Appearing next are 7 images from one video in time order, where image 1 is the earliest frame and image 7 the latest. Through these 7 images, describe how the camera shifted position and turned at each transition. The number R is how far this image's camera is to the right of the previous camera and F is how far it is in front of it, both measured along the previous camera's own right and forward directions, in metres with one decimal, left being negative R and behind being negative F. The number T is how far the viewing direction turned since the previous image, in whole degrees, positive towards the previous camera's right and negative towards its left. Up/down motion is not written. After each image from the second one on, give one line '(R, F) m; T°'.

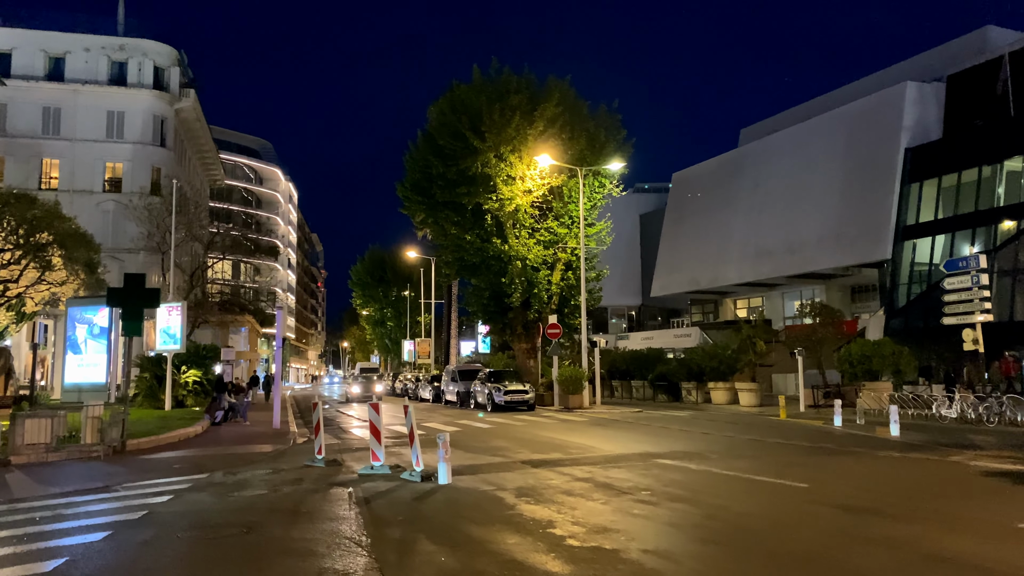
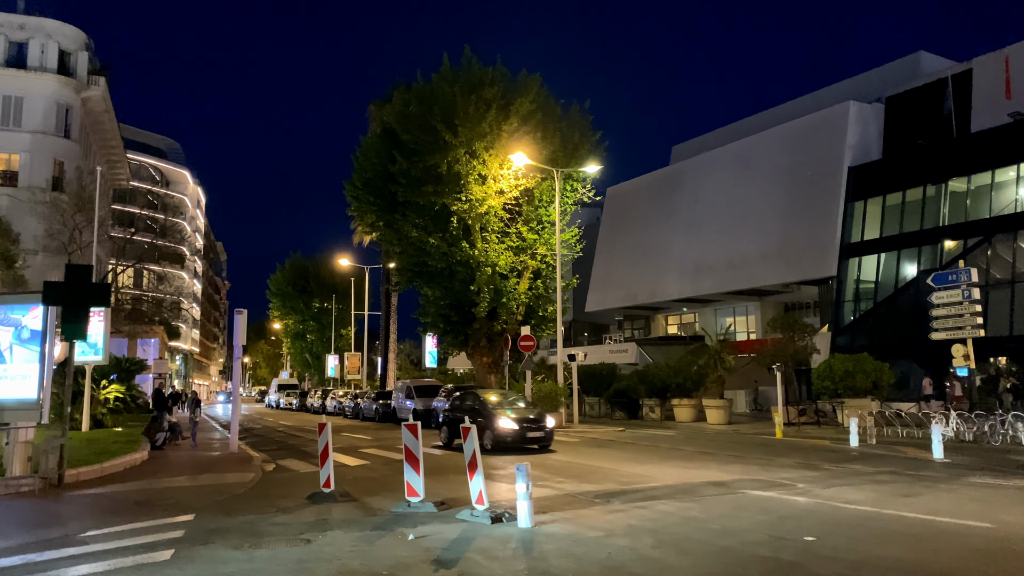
(-2.3, +2.4) m; +7°
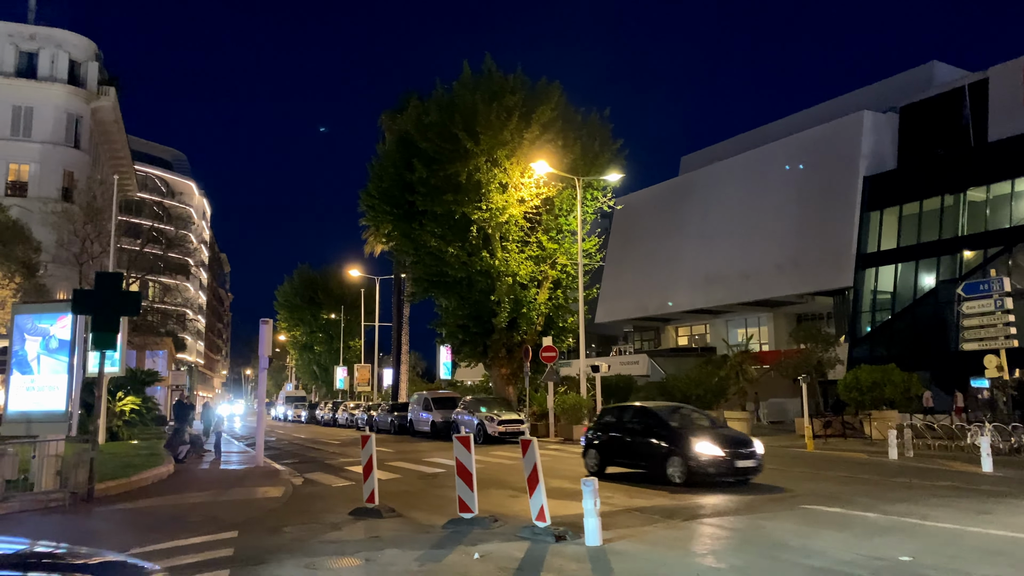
(-0.7, +0.4) m; 0°
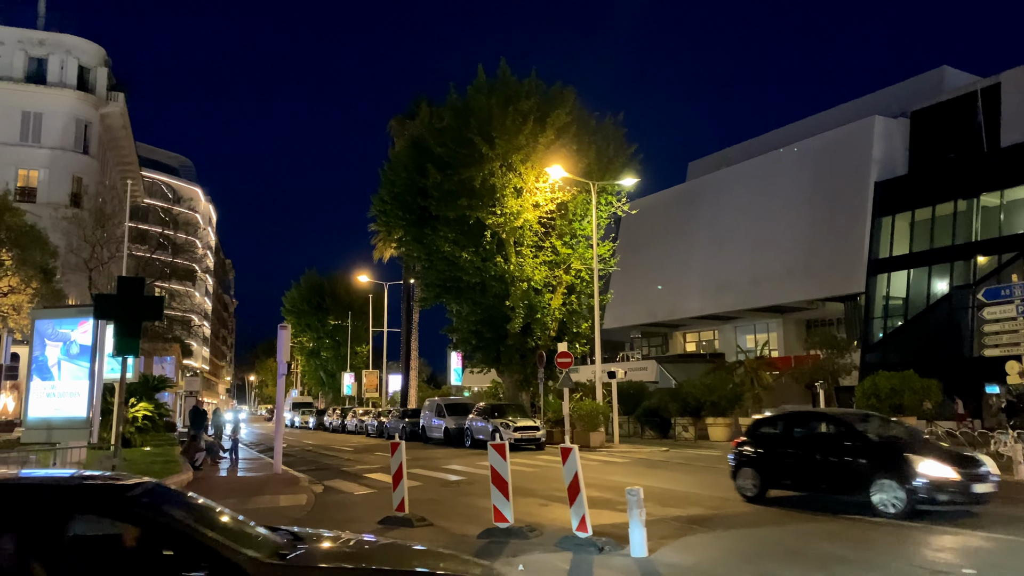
(-0.4, +0.2) m; 0°
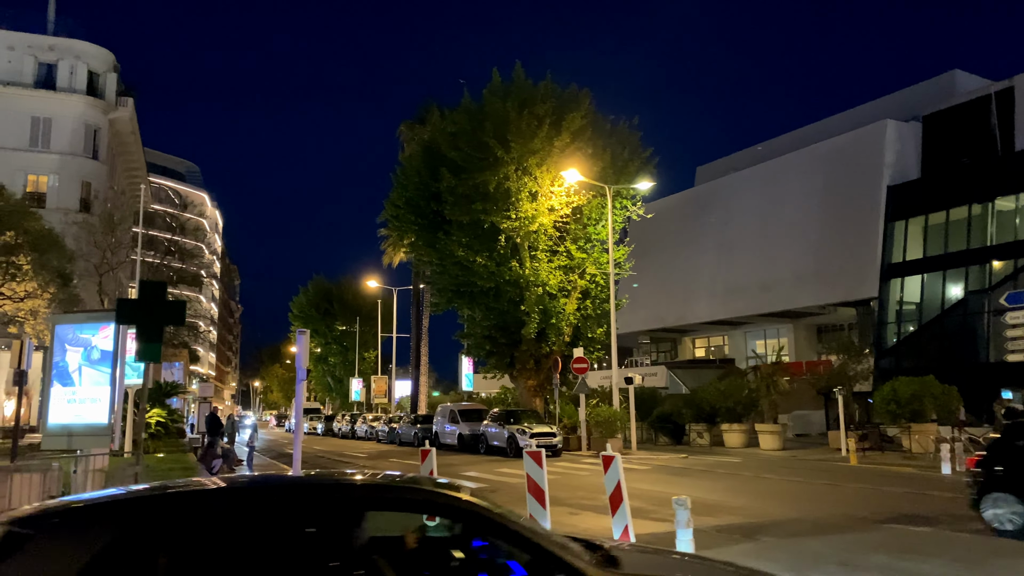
(-0.4, +0.2) m; 0°
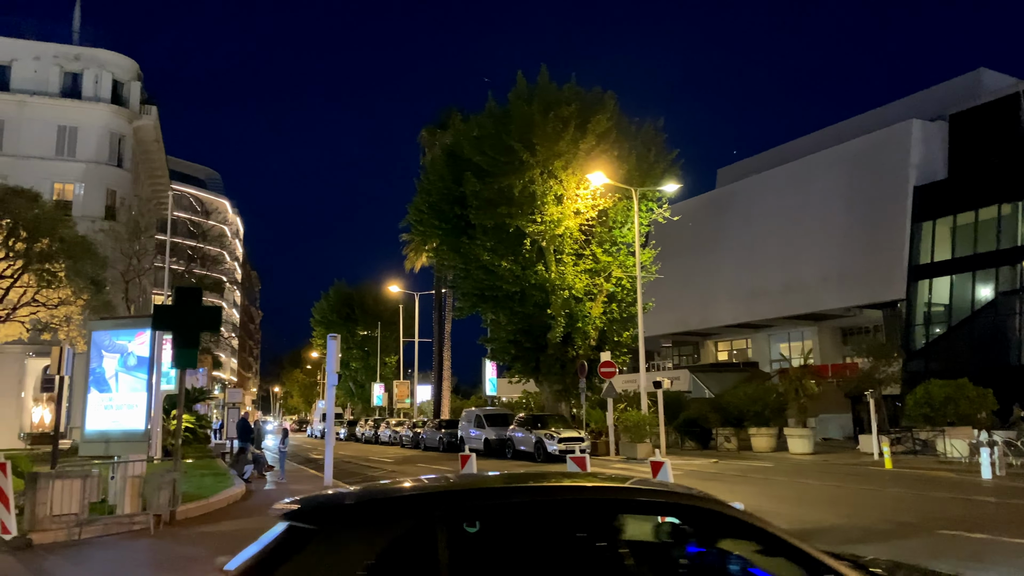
(-0.3, +0.1) m; -1°
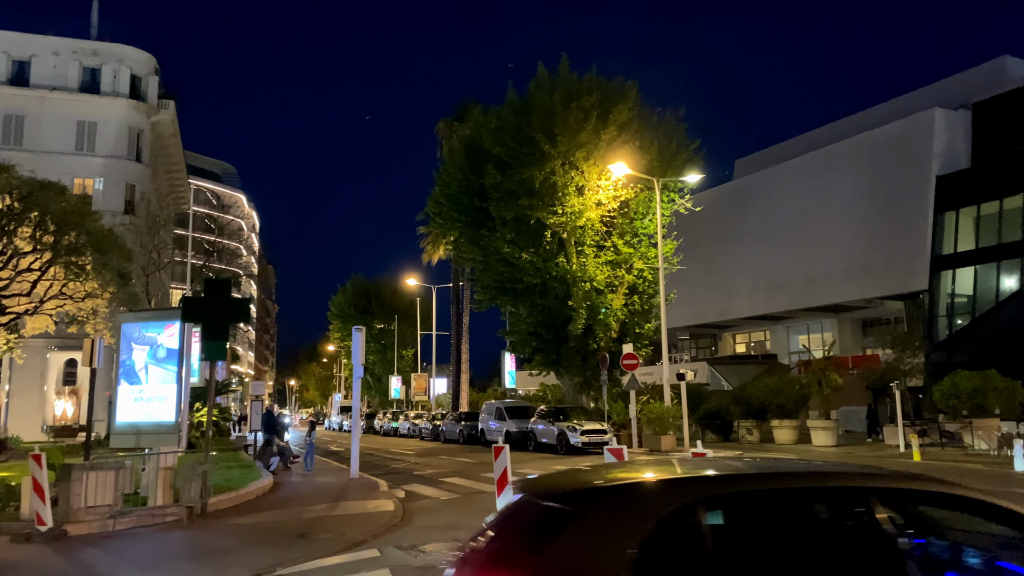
(-0.3, +0.1) m; -1°
